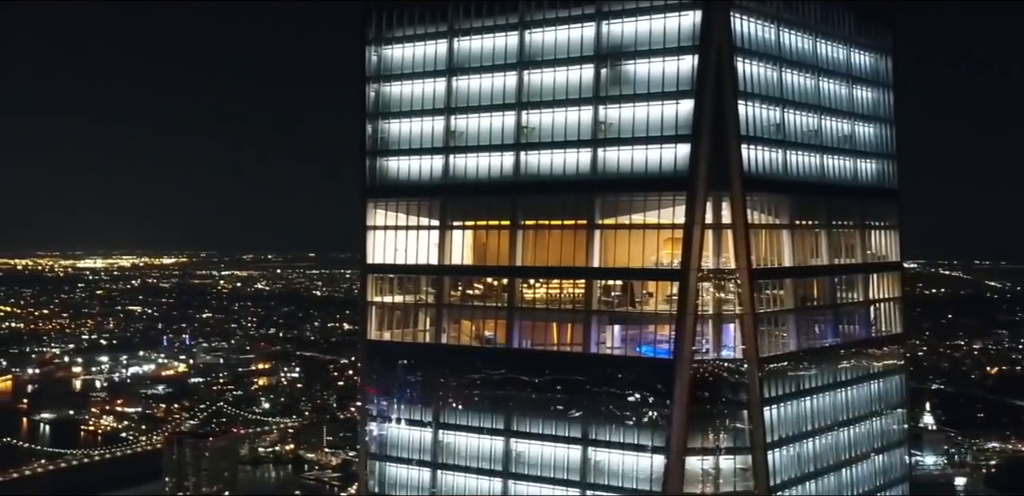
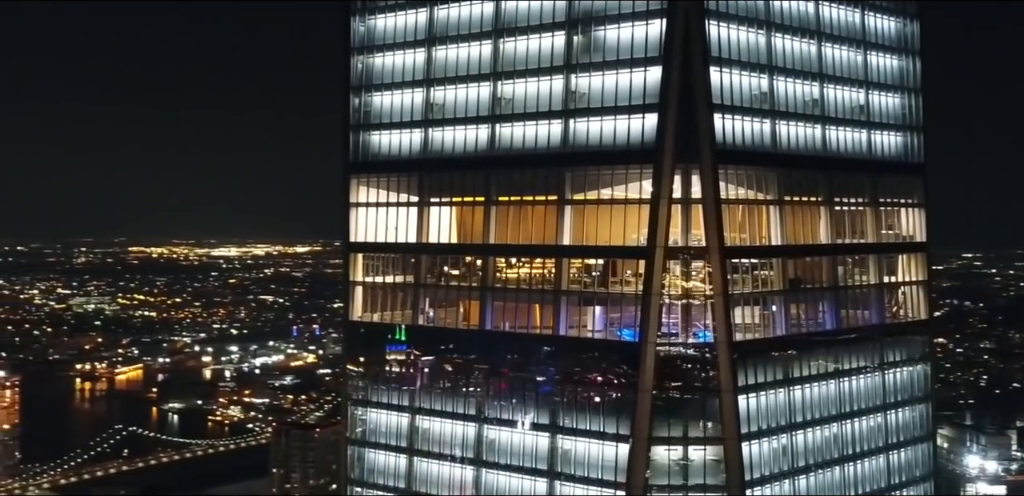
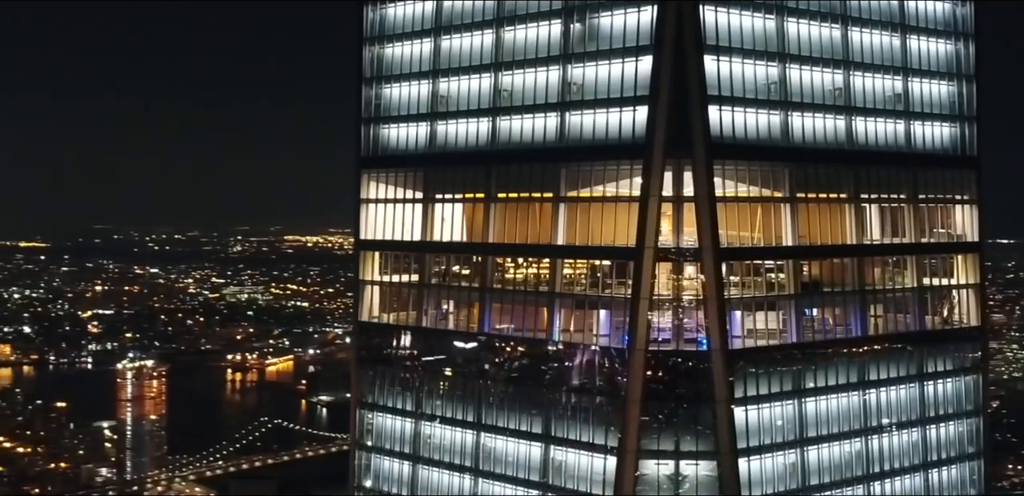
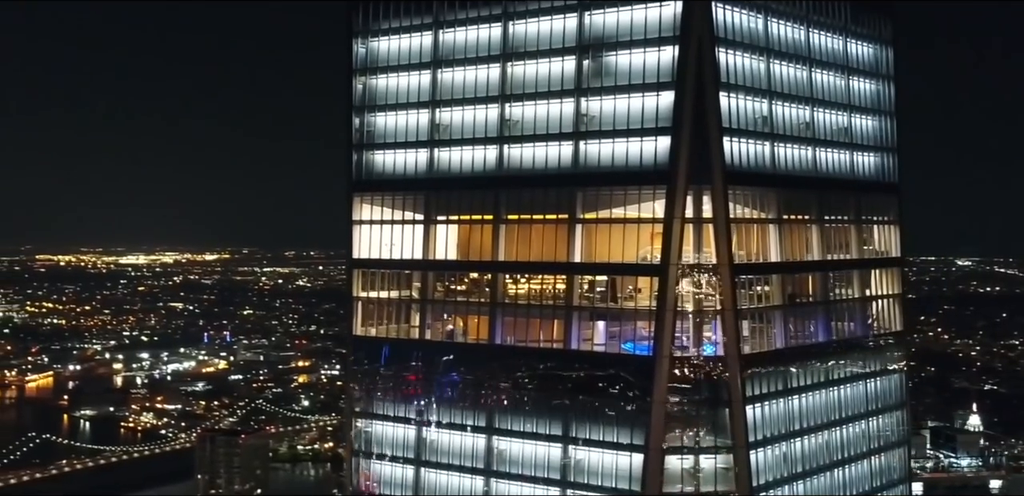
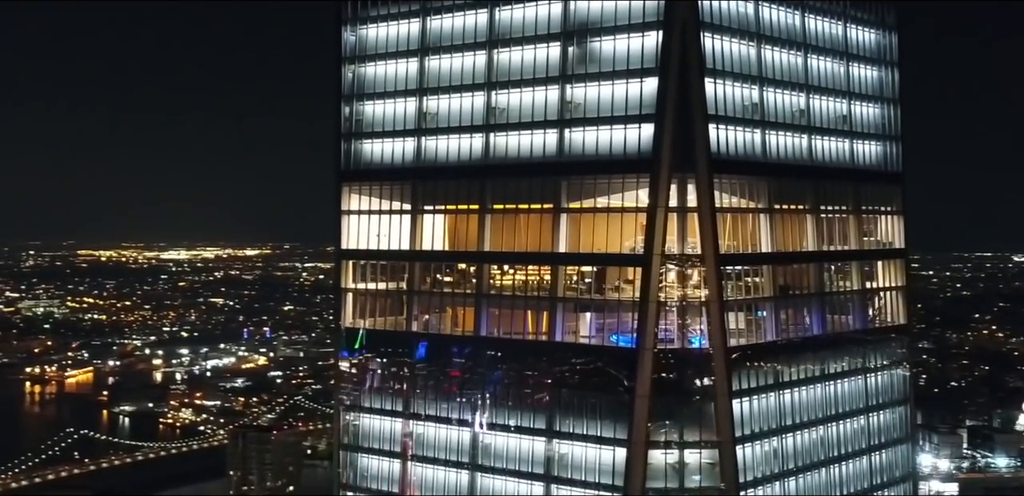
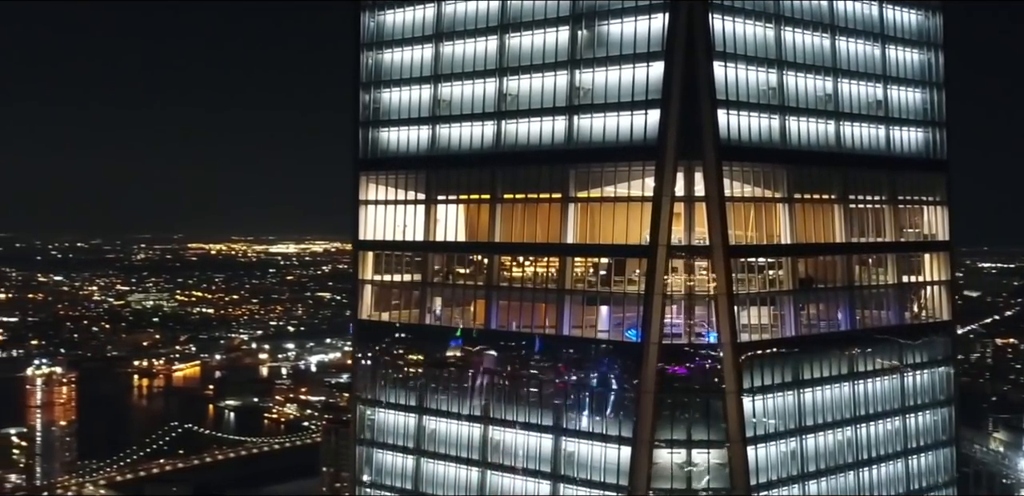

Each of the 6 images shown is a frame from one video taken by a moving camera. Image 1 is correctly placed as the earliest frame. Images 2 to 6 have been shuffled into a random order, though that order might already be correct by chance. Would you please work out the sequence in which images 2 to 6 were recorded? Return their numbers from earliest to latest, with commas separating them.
4, 5, 2, 6, 3
